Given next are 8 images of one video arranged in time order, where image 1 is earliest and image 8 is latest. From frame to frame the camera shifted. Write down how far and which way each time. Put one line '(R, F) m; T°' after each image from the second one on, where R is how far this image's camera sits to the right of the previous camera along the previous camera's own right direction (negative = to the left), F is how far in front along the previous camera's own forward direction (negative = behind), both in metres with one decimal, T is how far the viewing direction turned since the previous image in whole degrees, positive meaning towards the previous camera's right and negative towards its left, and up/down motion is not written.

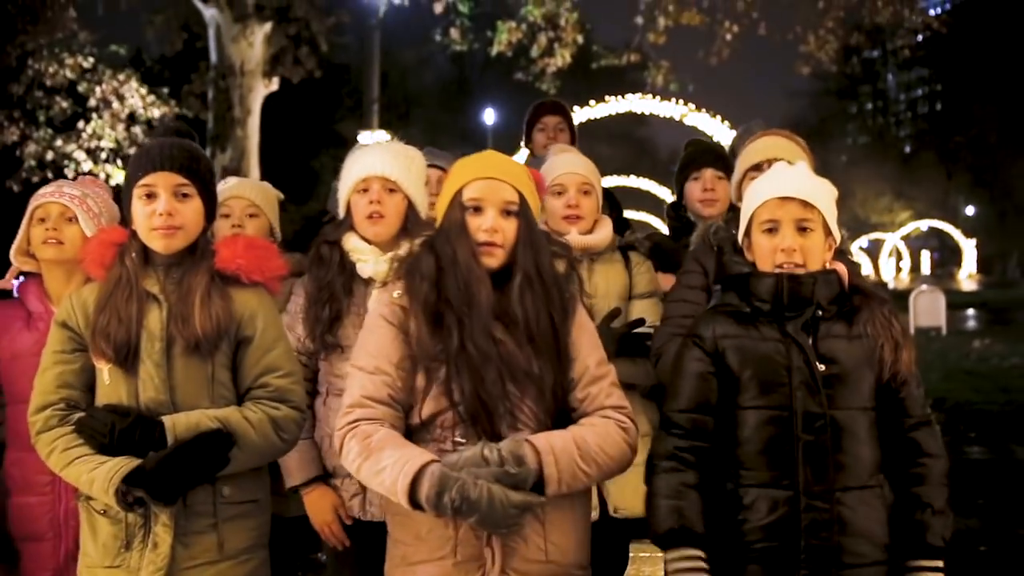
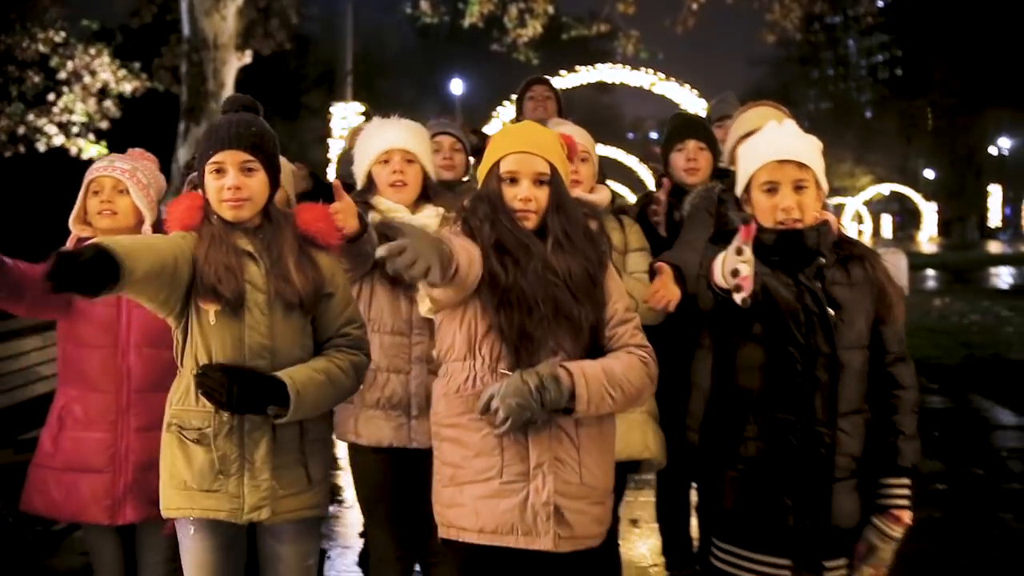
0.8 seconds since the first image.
(-0.1, -0.3) m; +2°
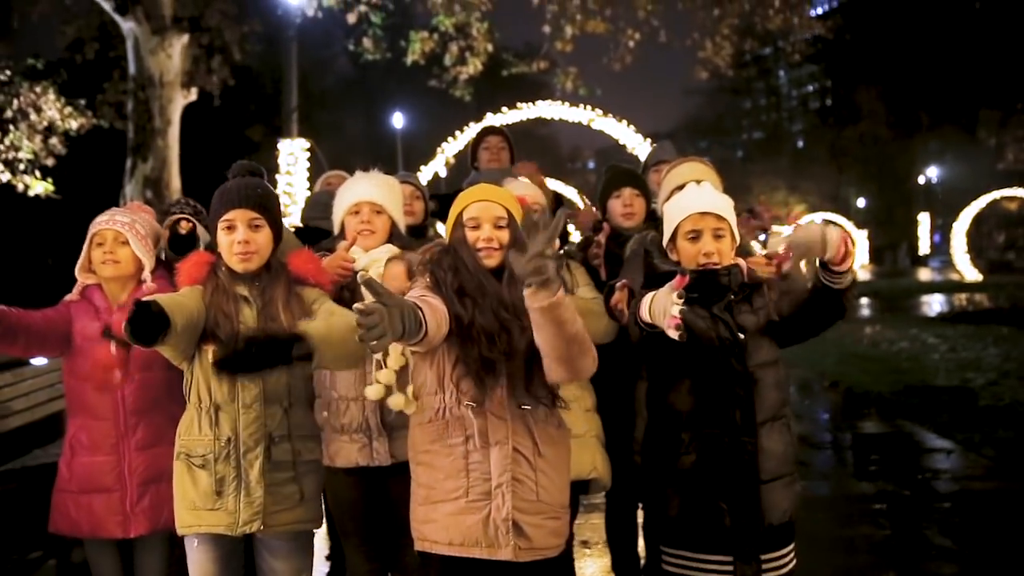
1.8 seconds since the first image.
(-0.1, -0.4) m; +3°
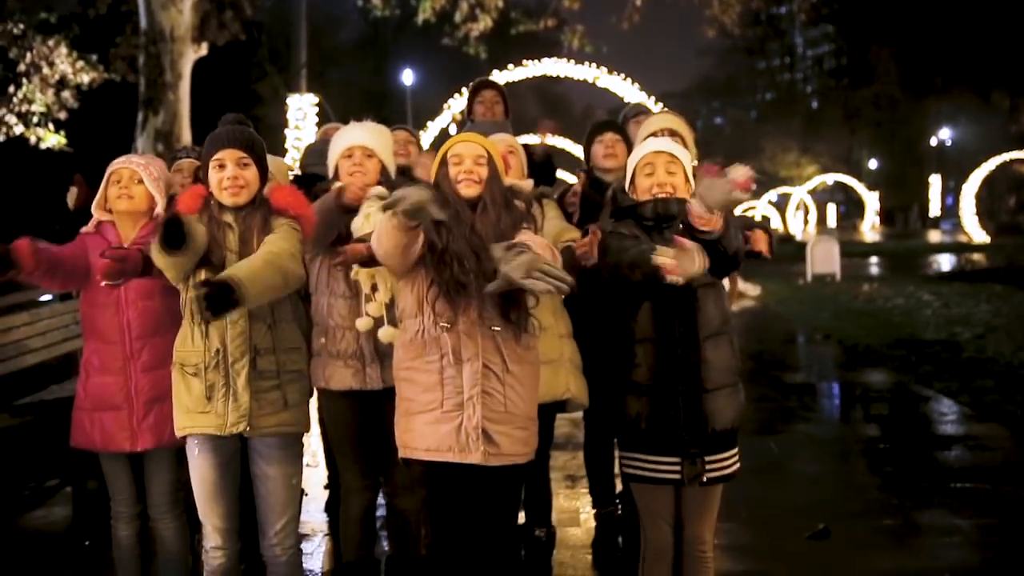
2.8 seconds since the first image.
(+0.1, -0.3) m; 0°
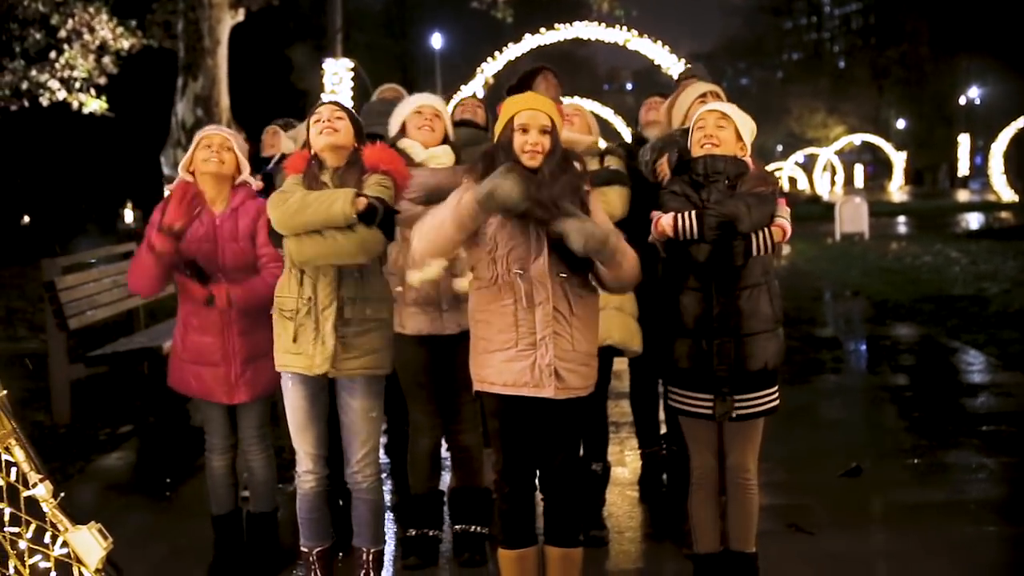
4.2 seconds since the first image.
(-0.1, -0.3) m; -1°
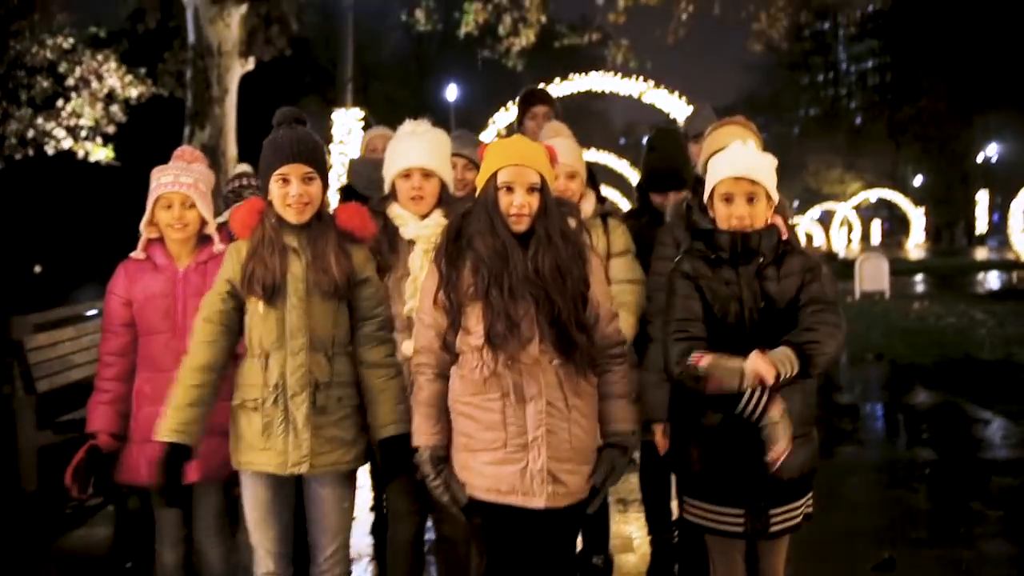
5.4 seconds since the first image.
(+0.1, +0.4) m; -1°
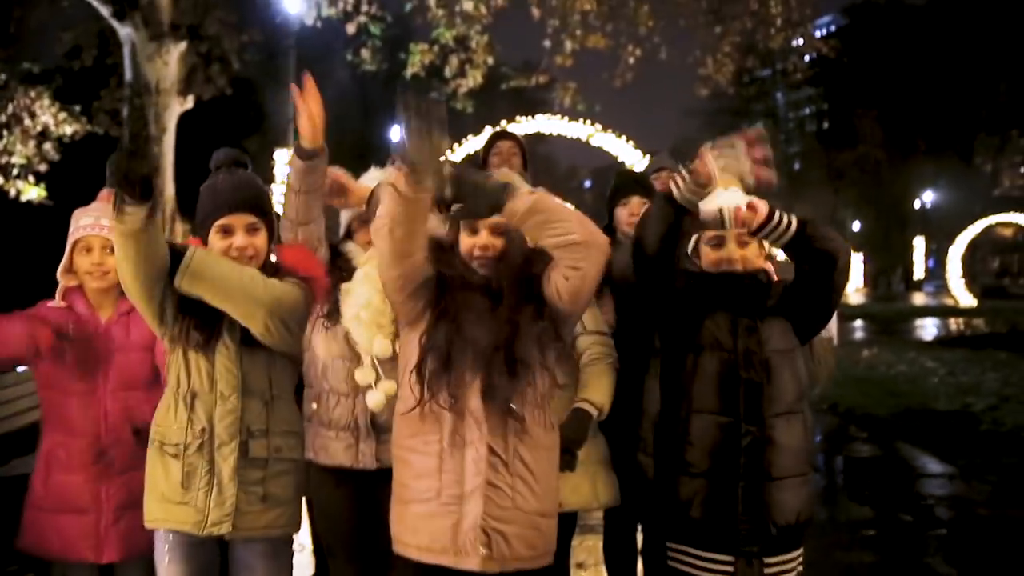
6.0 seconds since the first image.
(0.0, +0.4) m; +3°
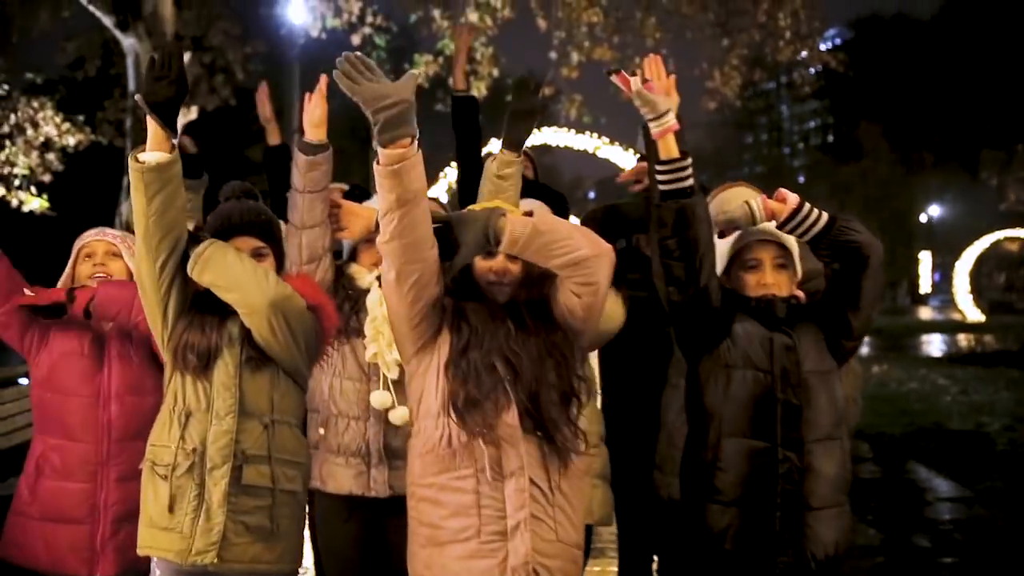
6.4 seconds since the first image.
(0.0, +0.2) m; 0°
